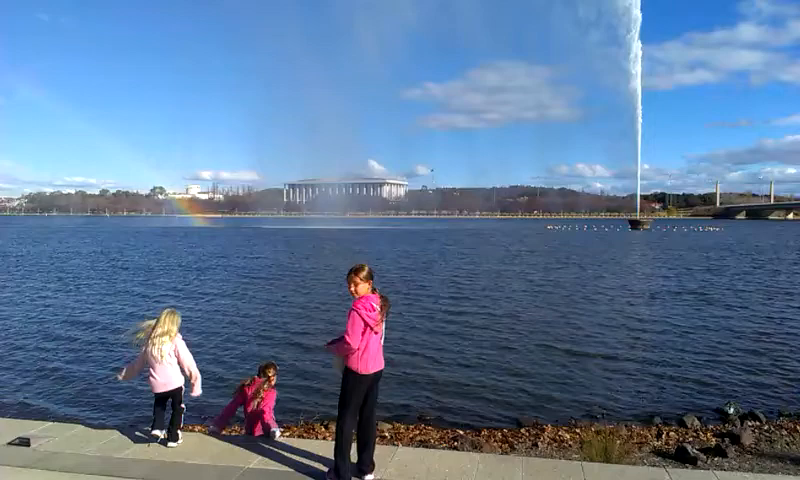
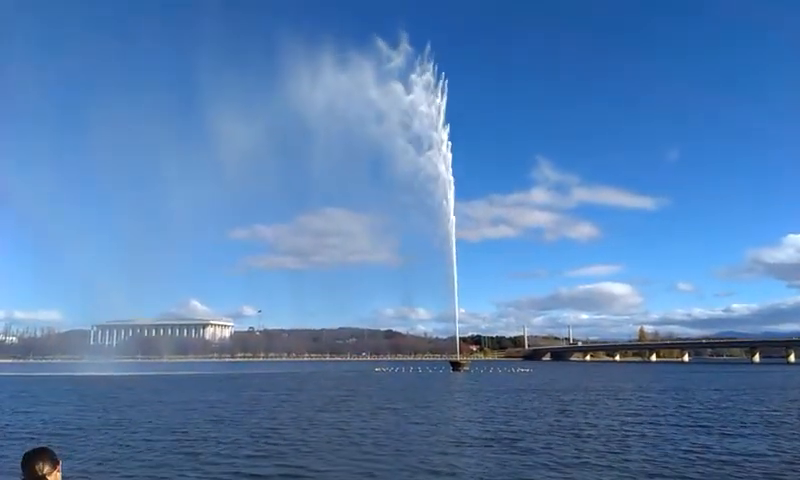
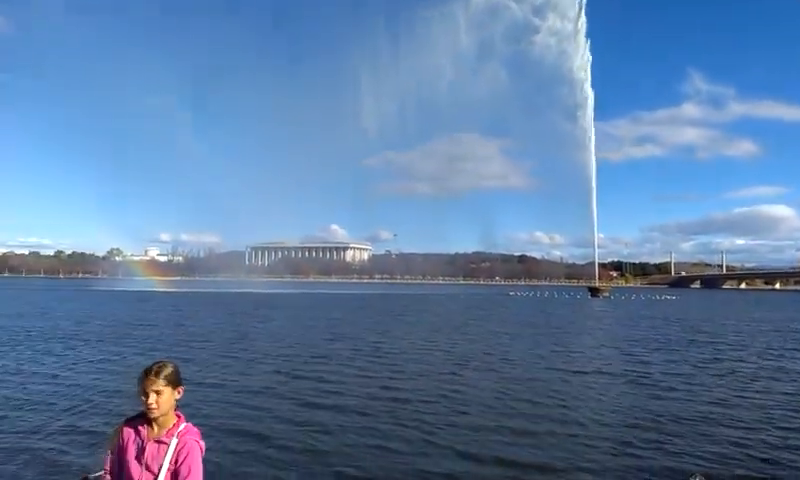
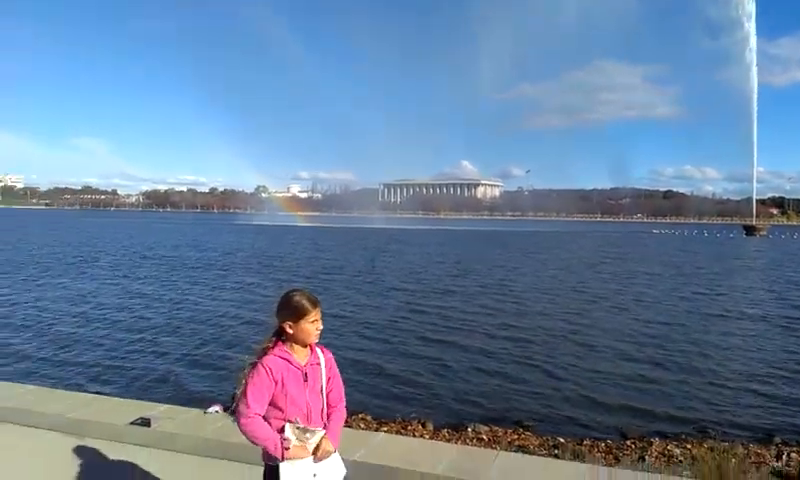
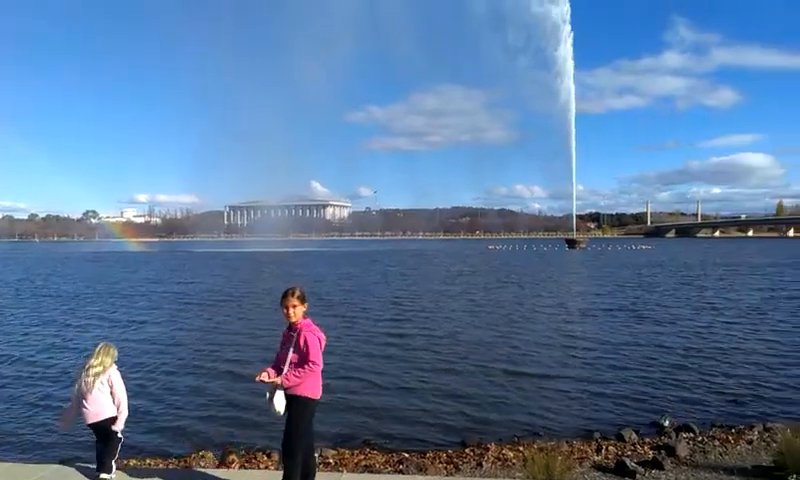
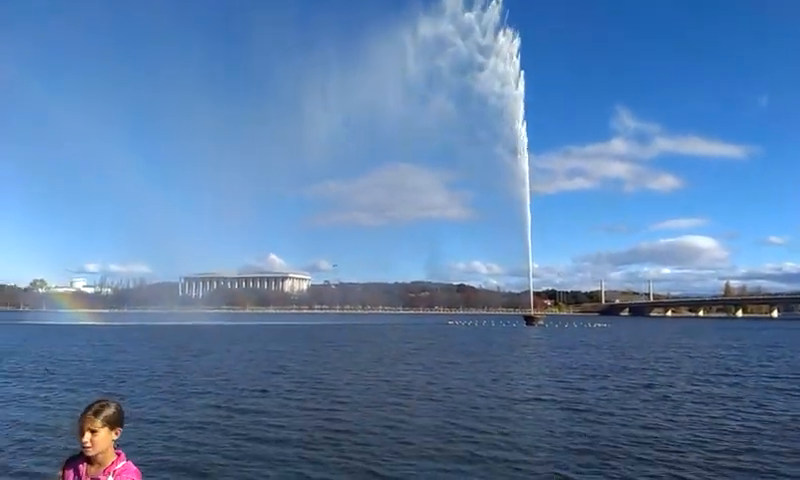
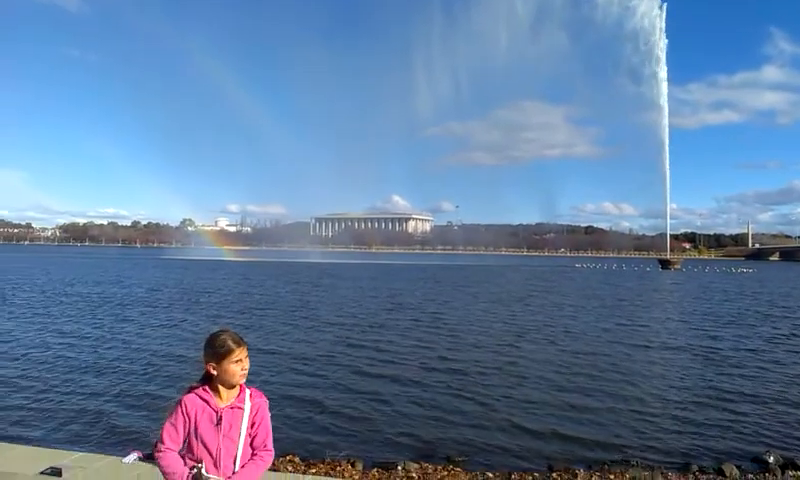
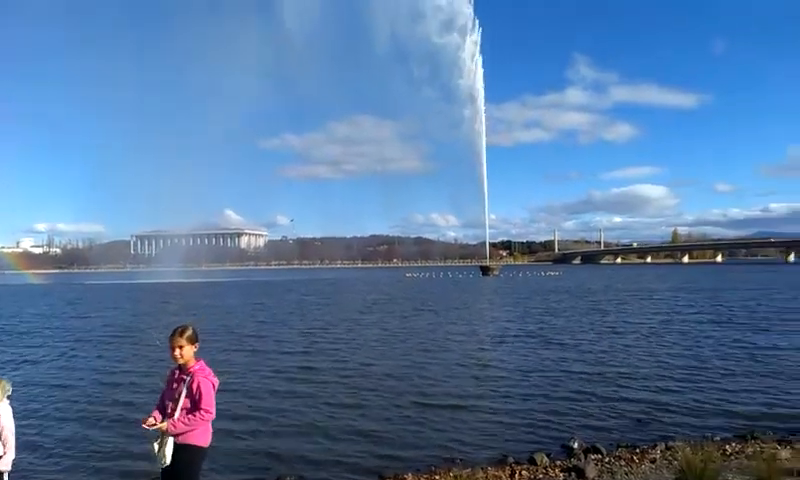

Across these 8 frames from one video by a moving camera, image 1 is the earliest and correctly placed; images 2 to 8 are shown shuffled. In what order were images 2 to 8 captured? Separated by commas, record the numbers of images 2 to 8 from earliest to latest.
5, 8, 2, 6, 3, 7, 4
